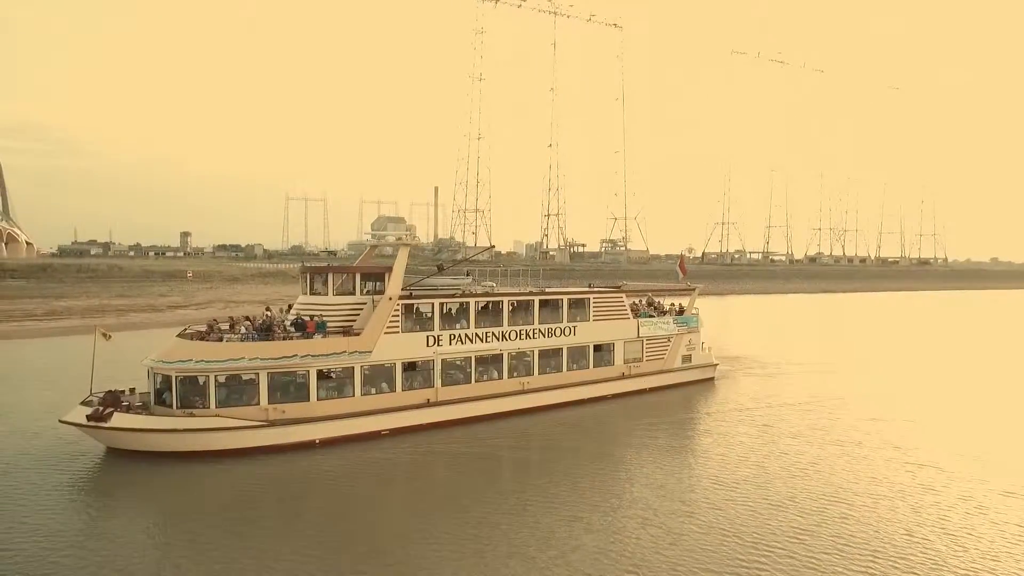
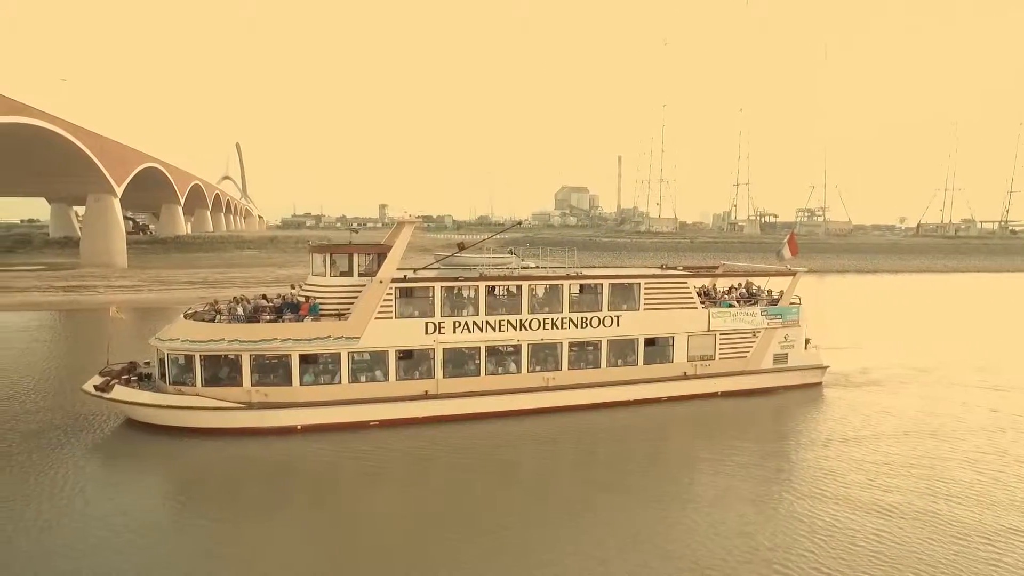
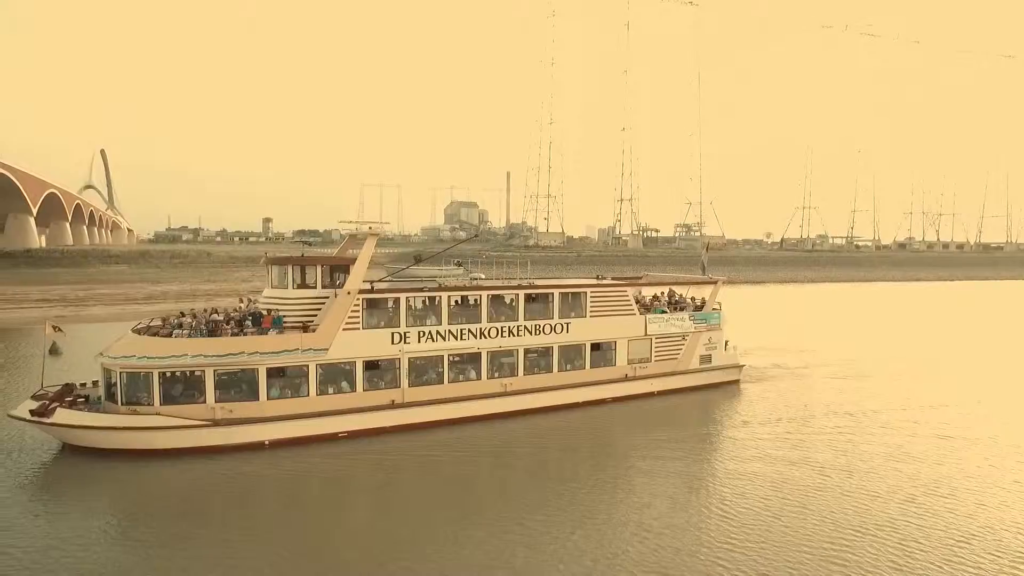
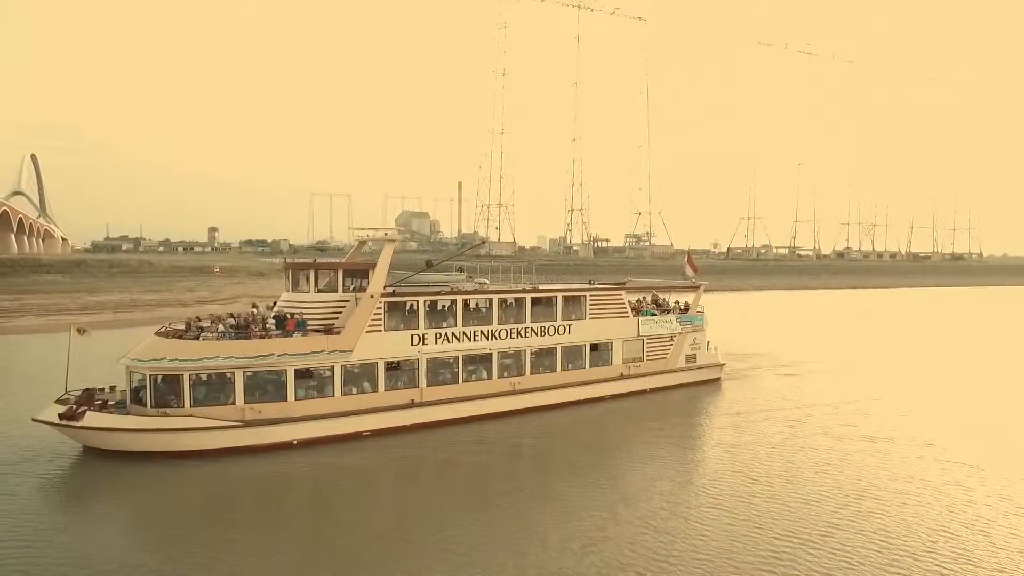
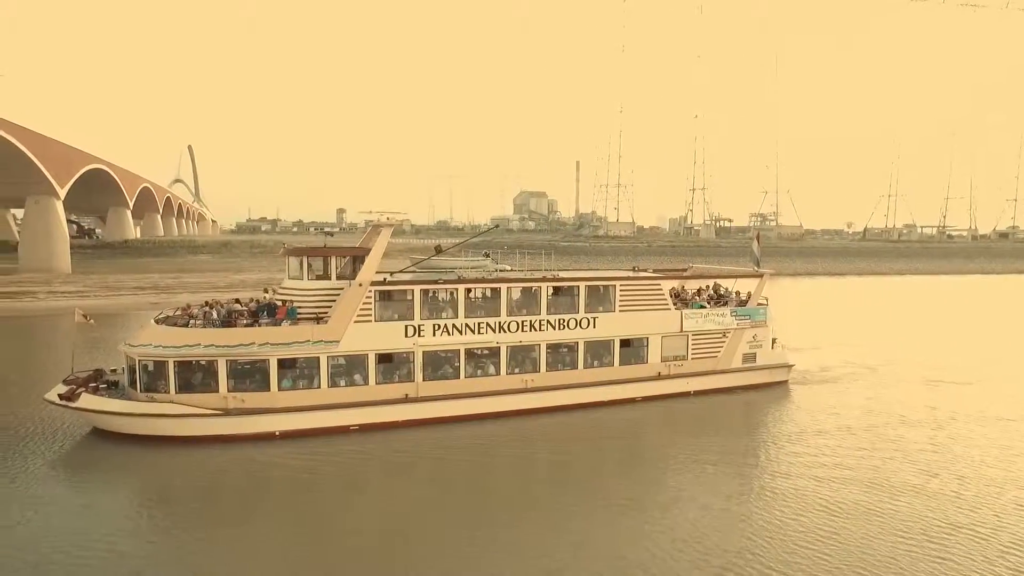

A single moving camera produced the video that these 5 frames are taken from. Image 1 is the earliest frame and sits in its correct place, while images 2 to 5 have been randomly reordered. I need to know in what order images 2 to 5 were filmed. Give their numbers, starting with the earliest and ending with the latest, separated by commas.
4, 3, 5, 2
